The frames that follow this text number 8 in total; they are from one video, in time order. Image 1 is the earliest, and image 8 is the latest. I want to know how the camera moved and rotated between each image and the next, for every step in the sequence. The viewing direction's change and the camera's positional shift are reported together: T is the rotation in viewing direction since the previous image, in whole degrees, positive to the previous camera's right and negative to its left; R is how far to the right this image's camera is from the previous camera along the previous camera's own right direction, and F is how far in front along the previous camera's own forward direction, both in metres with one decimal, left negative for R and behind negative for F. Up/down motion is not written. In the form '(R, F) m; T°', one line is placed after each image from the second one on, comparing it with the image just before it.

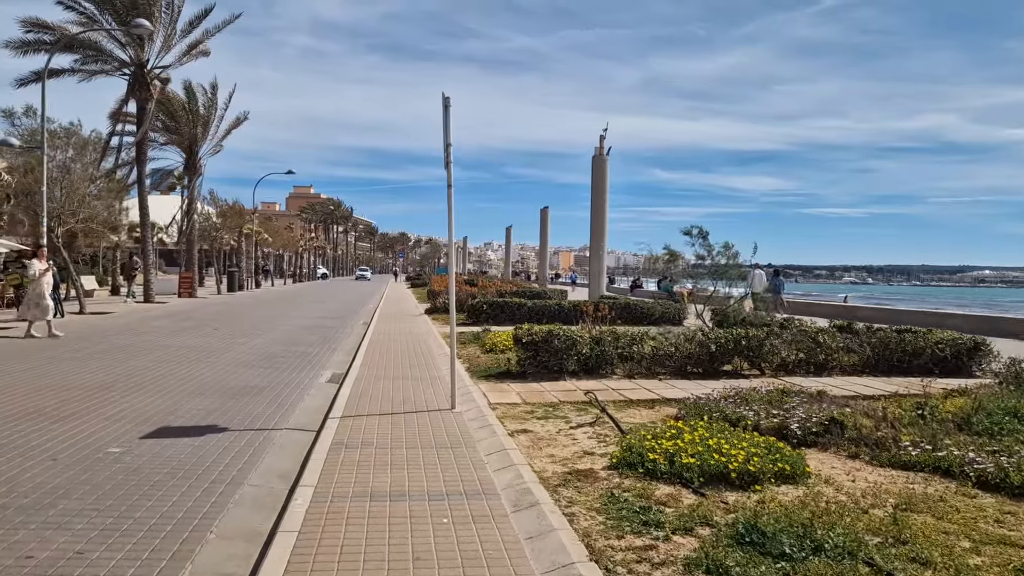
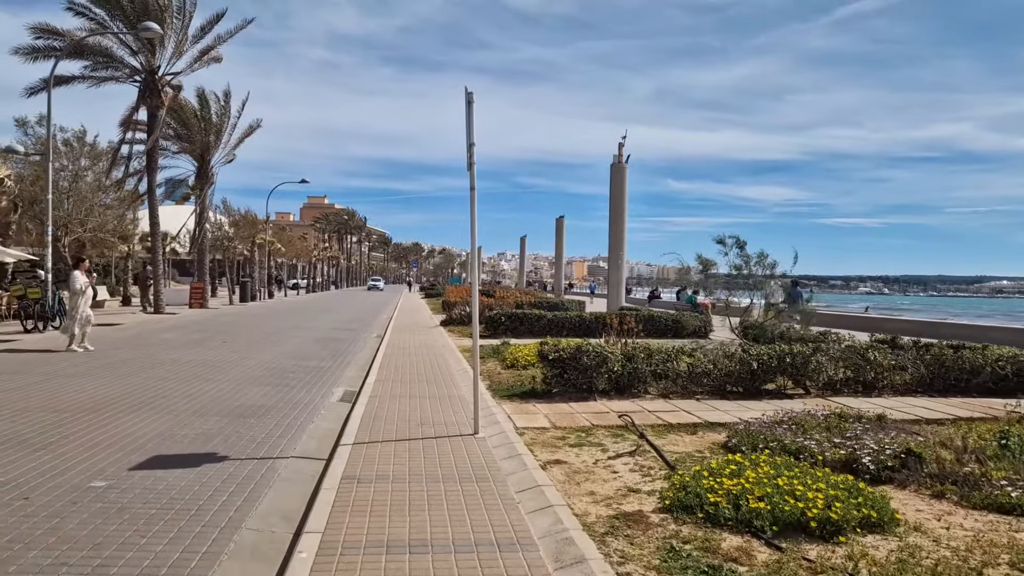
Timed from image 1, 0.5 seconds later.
(-0.1, +0.7) m; -1°
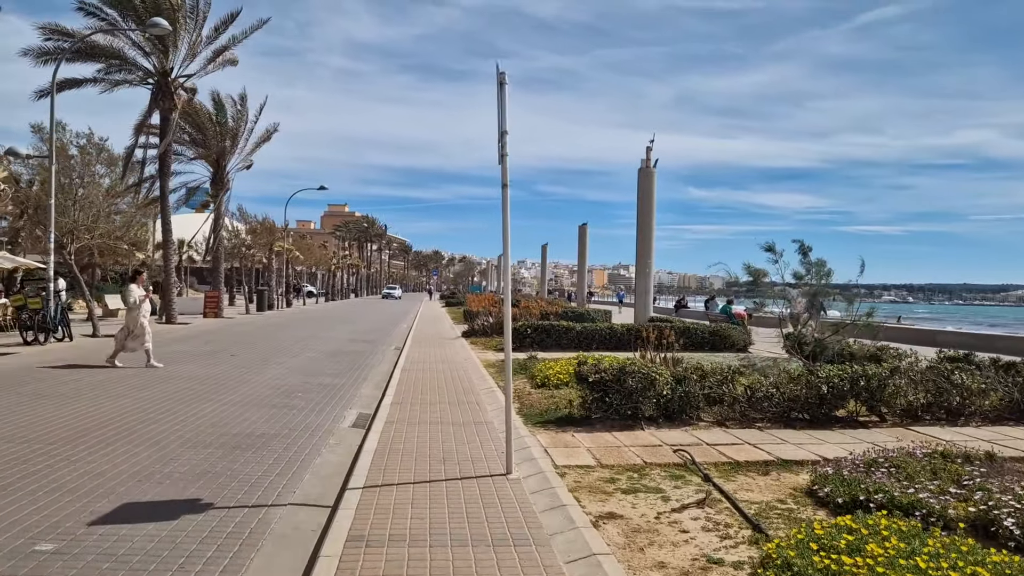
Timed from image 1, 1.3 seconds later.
(-0.1, +1.1) m; -1°
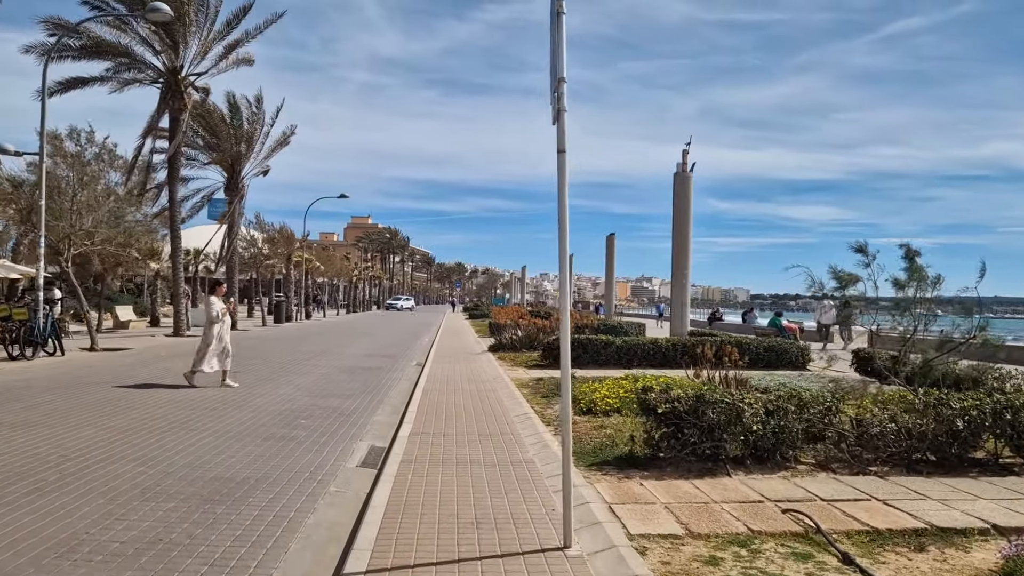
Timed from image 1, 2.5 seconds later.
(-0.2, +1.7) m; -1°
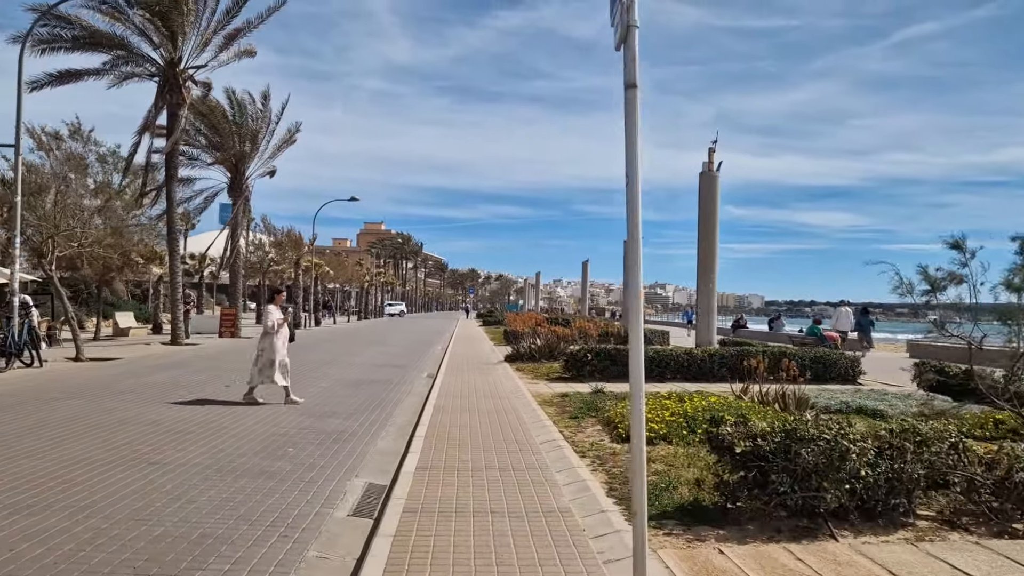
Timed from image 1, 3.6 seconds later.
(-0.1, +1.5) m; -1°
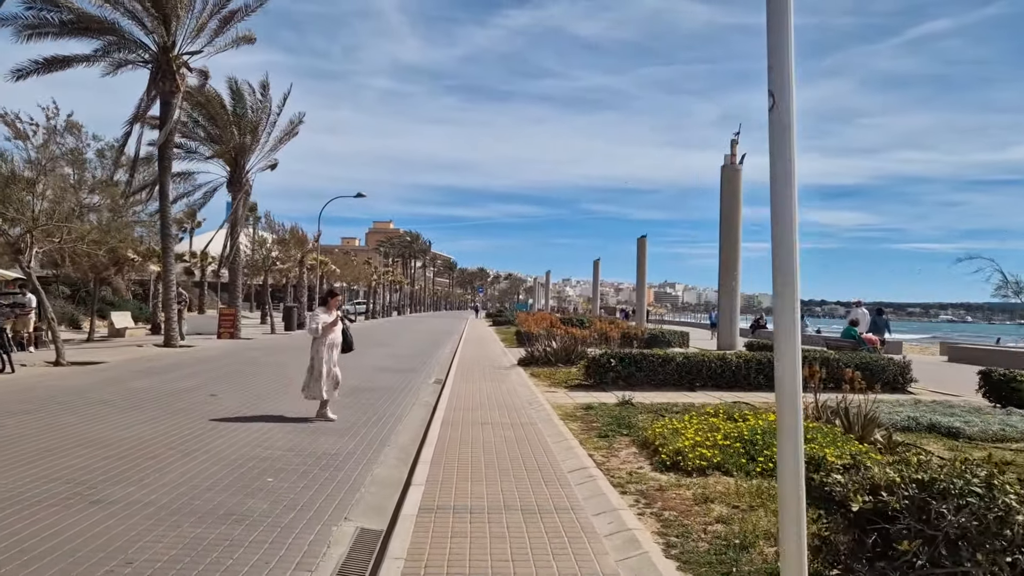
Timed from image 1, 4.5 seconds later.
(-0.1, +1.3) m; -1°
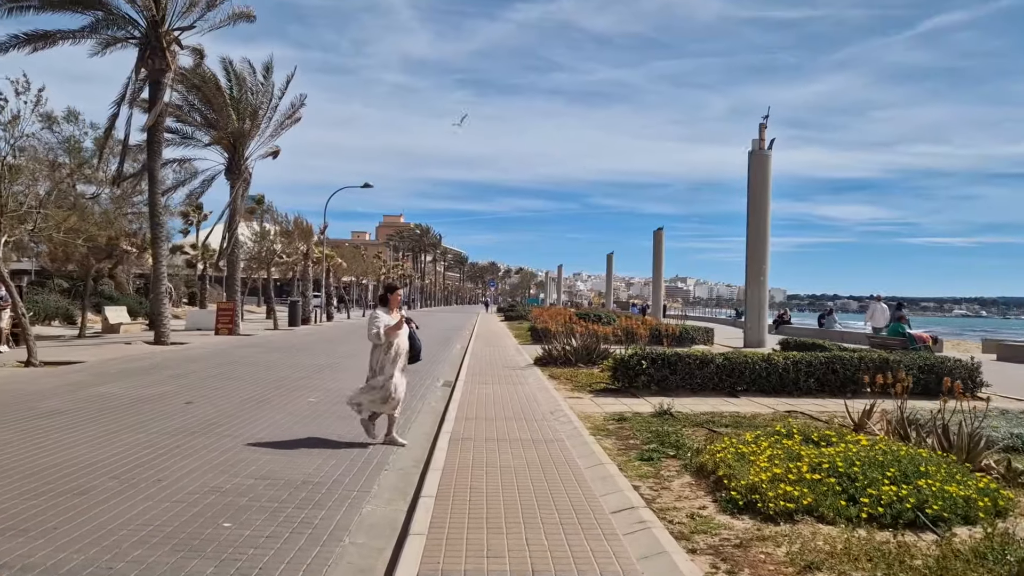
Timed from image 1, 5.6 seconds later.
(-0.1, +1.6) m; -1°
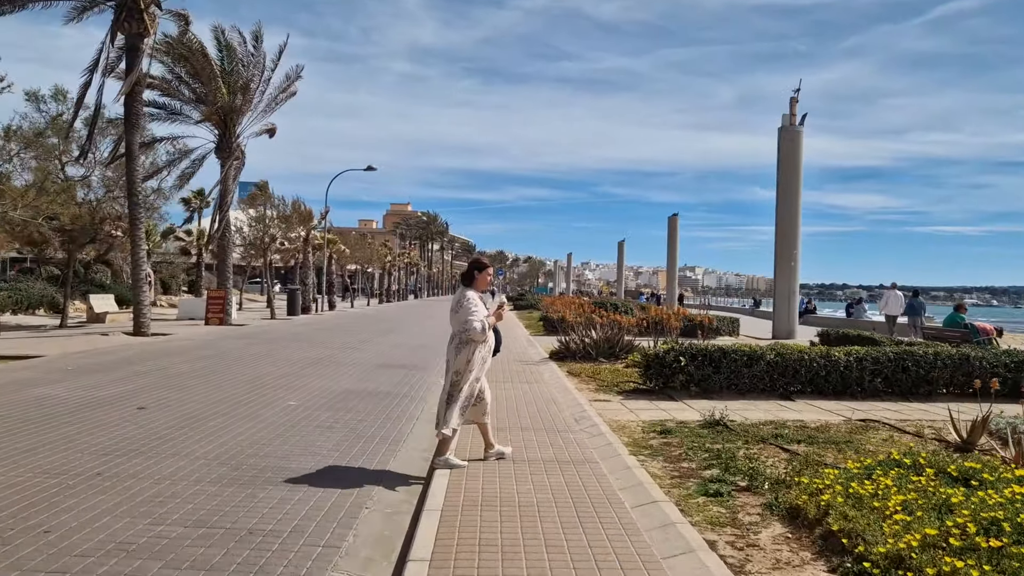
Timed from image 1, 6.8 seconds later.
(-0.1, +1.8) m; -1°
